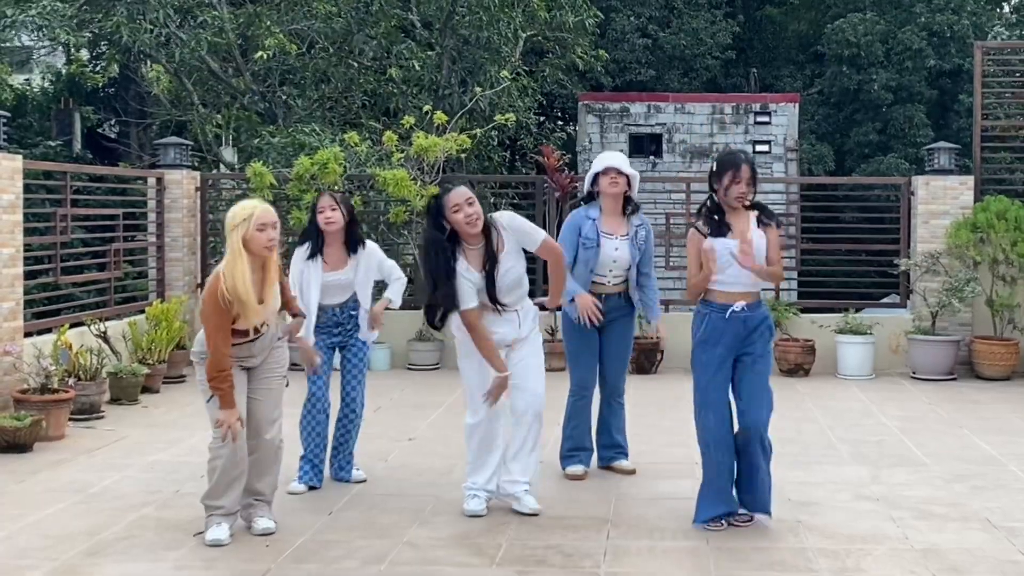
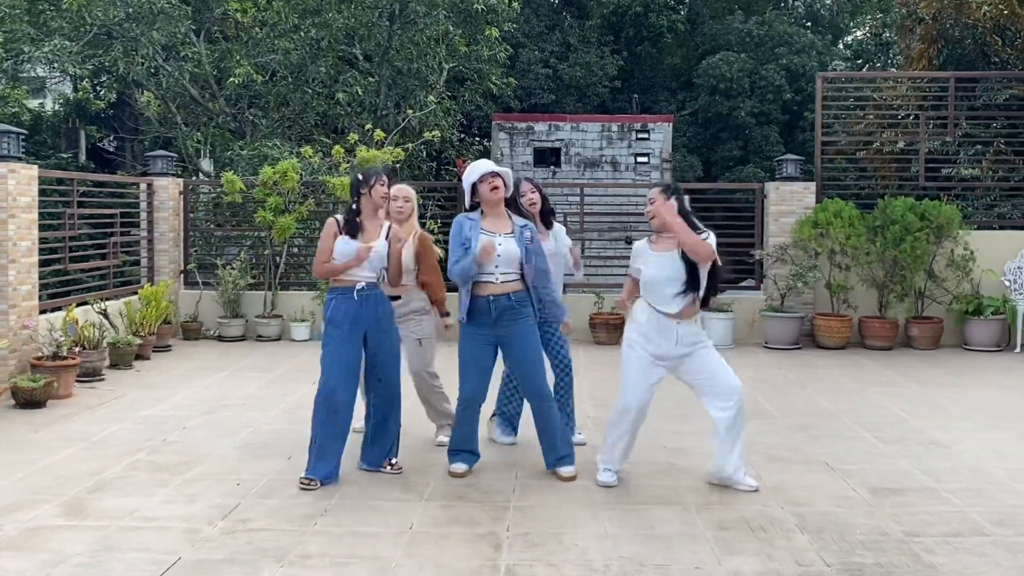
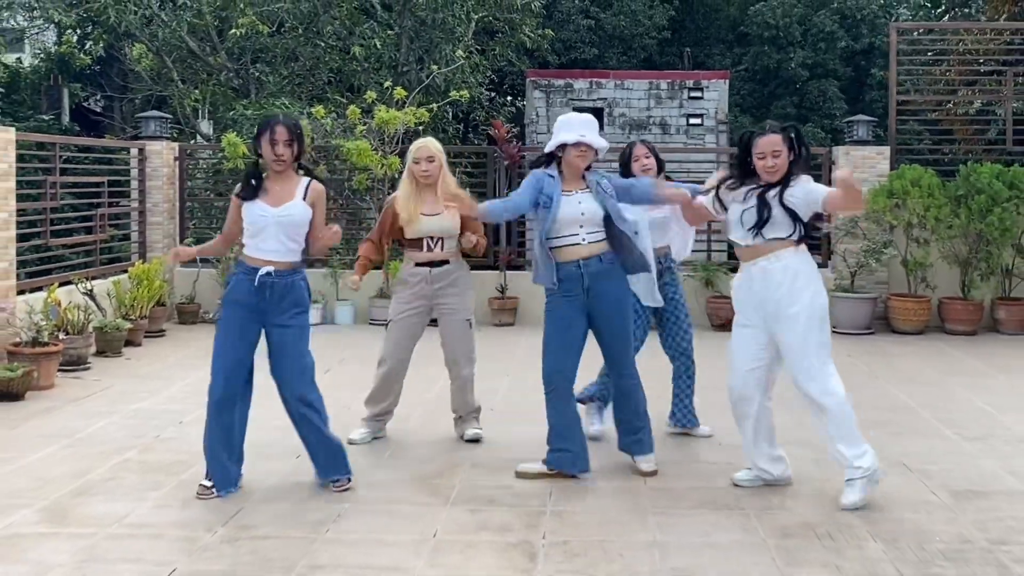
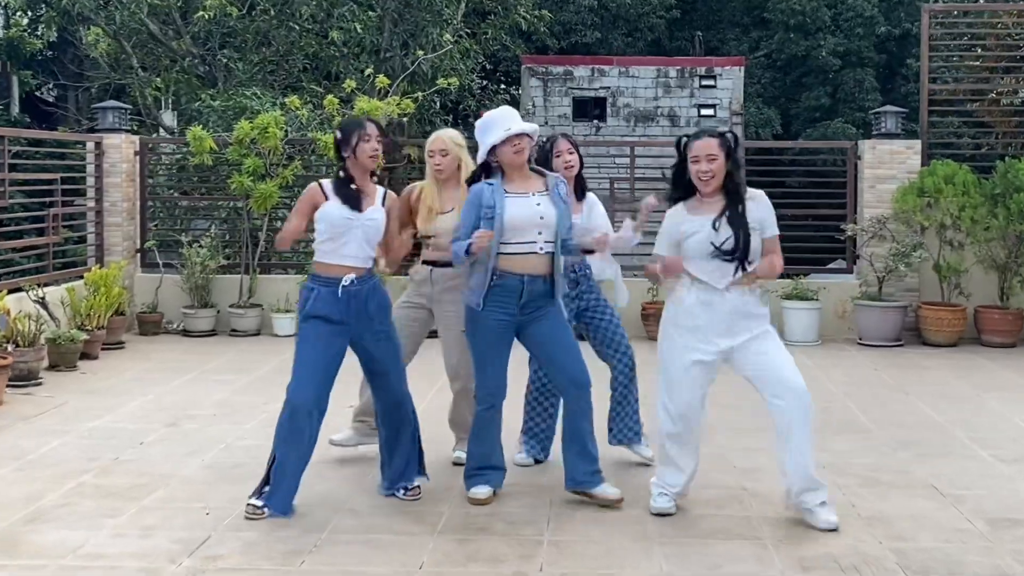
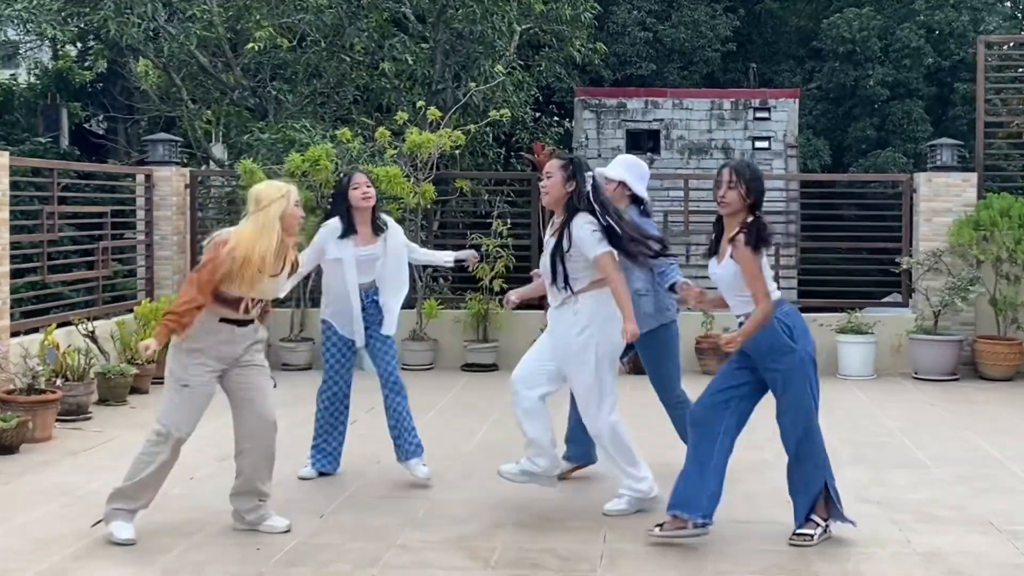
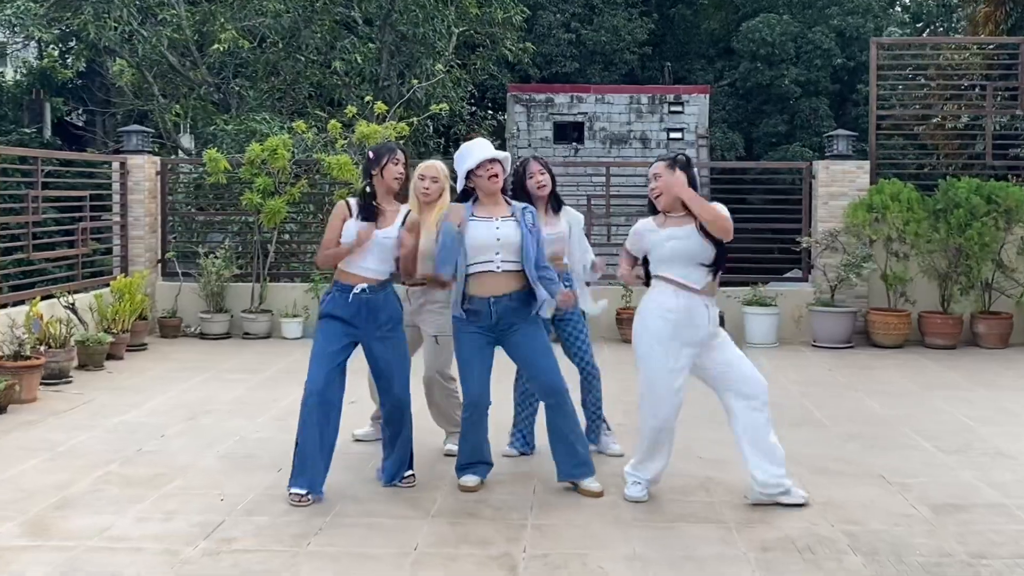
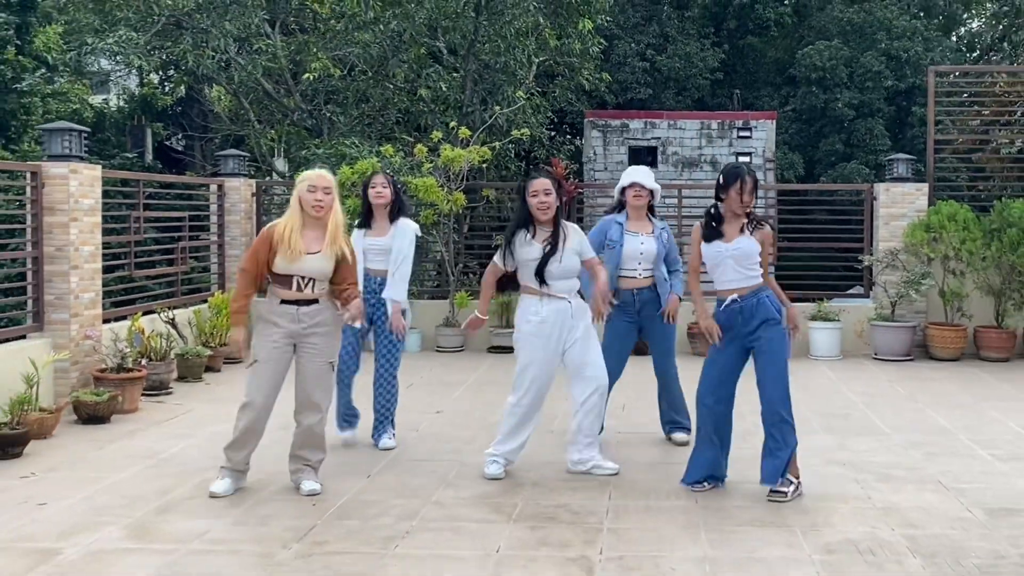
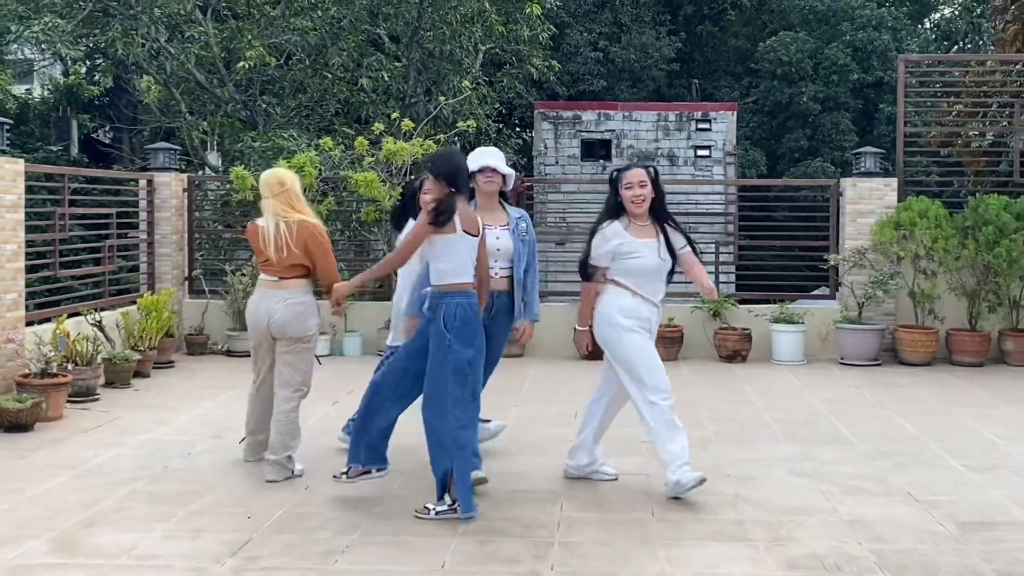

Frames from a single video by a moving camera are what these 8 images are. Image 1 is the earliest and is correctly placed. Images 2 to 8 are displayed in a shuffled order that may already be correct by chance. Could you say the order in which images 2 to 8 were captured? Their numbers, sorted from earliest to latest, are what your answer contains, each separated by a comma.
7, 5, 8, 2, 6, 4, 3
